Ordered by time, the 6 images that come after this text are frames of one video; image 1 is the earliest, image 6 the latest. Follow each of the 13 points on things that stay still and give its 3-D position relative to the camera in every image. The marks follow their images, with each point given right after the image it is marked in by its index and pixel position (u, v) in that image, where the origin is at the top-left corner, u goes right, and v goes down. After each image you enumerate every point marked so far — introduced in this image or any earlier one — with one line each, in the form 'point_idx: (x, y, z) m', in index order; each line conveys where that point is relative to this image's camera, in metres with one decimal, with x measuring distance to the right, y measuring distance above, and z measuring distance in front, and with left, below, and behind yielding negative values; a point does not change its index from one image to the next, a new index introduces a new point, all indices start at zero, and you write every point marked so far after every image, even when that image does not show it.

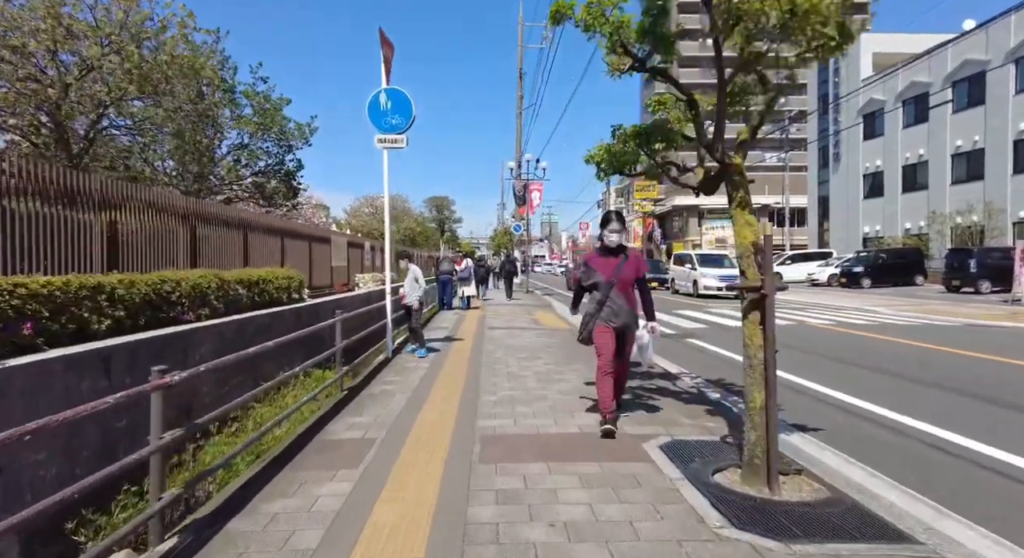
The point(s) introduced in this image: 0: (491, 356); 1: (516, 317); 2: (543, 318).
0: (-0.3, -1.1, +7.8) m
1: (+0.1, -1.0, +14.1) m
2: (+0.8, -1.0, +14.1) m
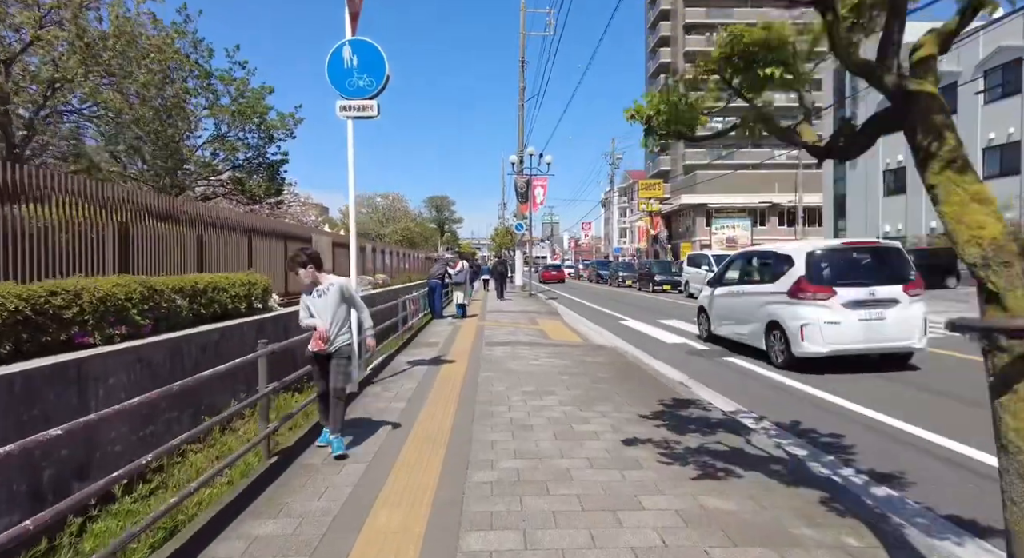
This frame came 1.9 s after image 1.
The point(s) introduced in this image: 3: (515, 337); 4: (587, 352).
0: (-0.3, -1.2, +6.0) m
1: (+0.2, -1.1, +12.3) m
2: (+0.8, -1.1, +12.3) m
3: (+0.1, -1.1, +10.8) m
4: (+1.1, -1.1, +8.7) m
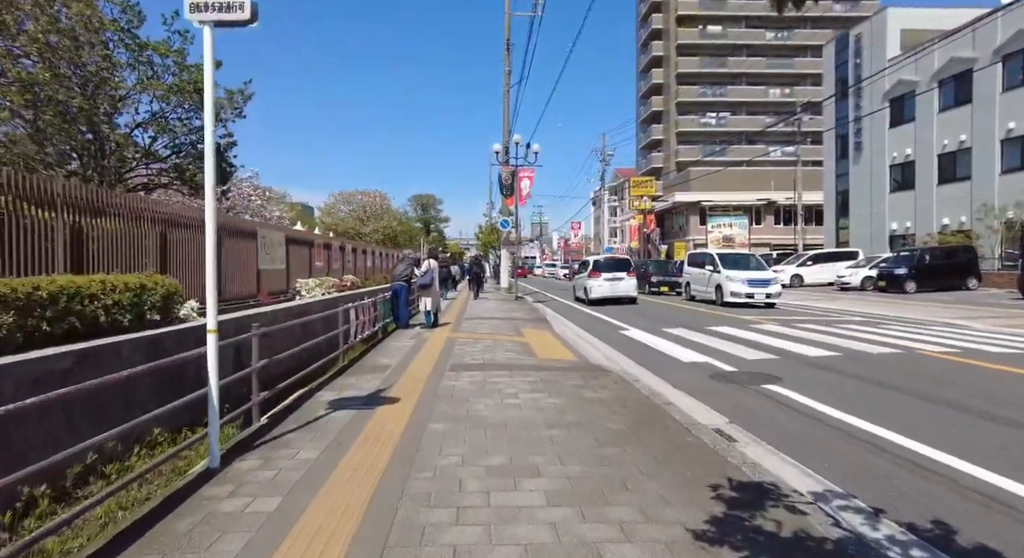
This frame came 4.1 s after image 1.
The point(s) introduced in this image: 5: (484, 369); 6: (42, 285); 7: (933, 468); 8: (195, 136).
0: (-0.5, -1.2, +3.8) m
1: (-0.2, -1.1, +10.0) m
2: (+0.4, -1.2, +10.0) m
3: (-0.3, -1.1, +8.5) m
4: (+0.8, -1.2, +6.4) m
5: (-0.4, -1.1, +7.2) m
6: (-4.7, 0.0, +5.8) m
7: (+3.3, -1.5, +4.5) m
8: (-9.6, +4.3, +17.3) m
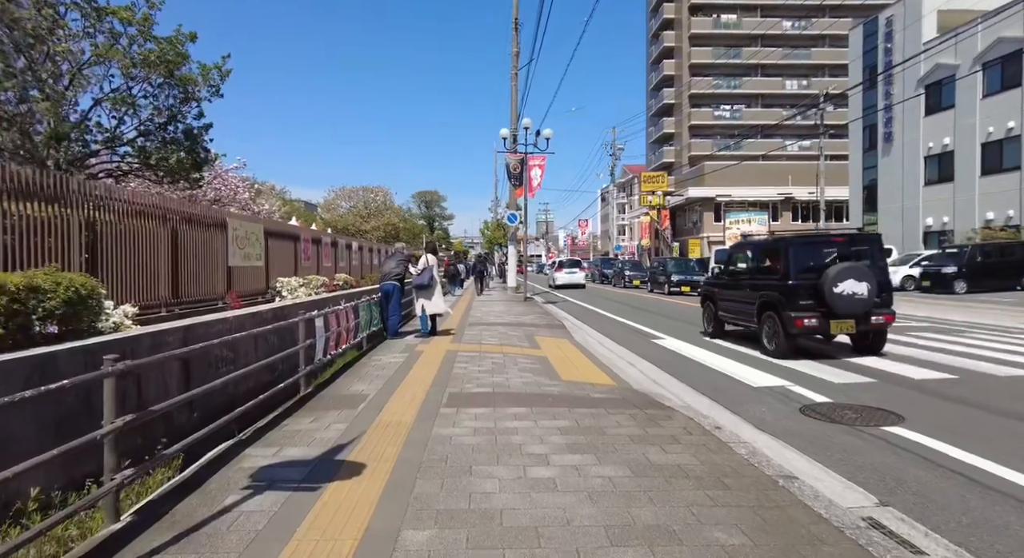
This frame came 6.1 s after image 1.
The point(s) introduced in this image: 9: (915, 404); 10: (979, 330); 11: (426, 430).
0: (-0.4, -1.2, +1.8) m
1: (0.0, -1.1, +8.0) m
2: (+0.6, -1.1, +8.0) m
3: (-0.1, -1.1, +6.5) m
4: (+1.0, -1.2, +4.4) m
5: (-0.2, -1.1, +5.2) m
6: (-4.6, 0.0, +3.8) m
7: (+3.5, -1.5, +2.5) m
8: (-9.3, +4.4, +15.4) m
9: (+4.2, -1.3, +5.9) m
10: (+10.2, -1.1, +12.4) m
11: (-0.7, -1.2, +4.4) m
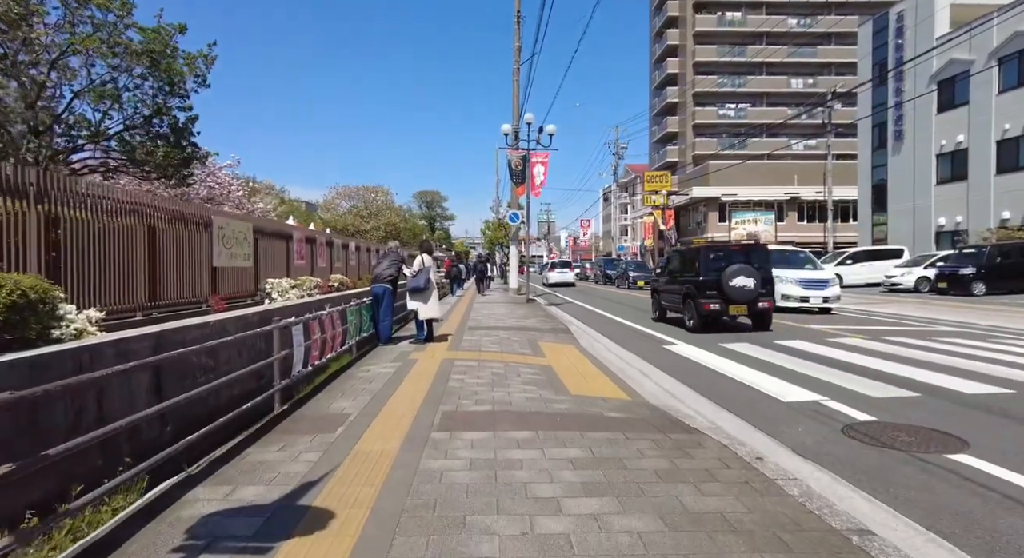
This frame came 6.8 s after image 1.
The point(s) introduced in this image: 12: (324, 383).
0: (-0.4, -1.2, +1.1) m
1: (0.0, -1.1, +7.3) m
2: (+0.7, -1.2, +7.3) m
3: (-0.1, -1.2, +5.8) m
4: (+1.0, -1.2, +3.7) m
5: (-0.2, -1.2, +4.5) m
6: (-4.5, -0.1, +3.1) m
7: (+3.5, -1.5, +1.8) m
8: (-9.3, +4.3, +14.7) m
9: (+4.2, -1.4, +5.2) m
10: (+10.3, -1.2, +11.7) m
11: (-0.7, -1.2, +3.7) m
12: (-2.2, -1.2, +6.7) m
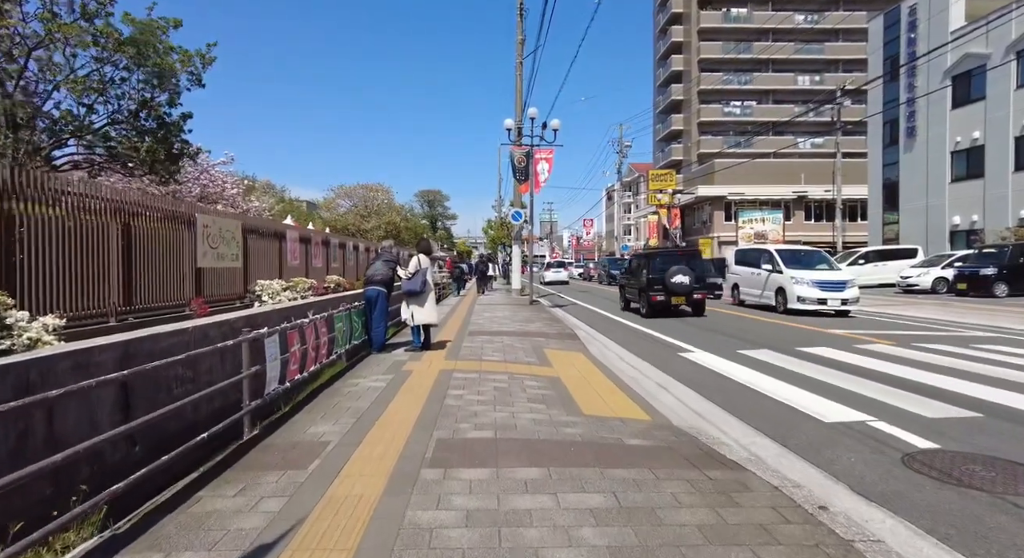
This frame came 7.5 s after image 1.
0: (-0.3, -1.3, +0.4) m
1: (+0.1, -1.2, +6.6) m
2: (+0.7, -1.2, +6.6) m
3: (0.0, -1.2, +5.1) m
4: (+1.0, -1.2, +3.0) m
5: (-0.1, -1.2, +3.8) m
6: (-4.5, -0.1, +2.4) m
7: (+3.5, -1.6, +1.0) m
8: (-9.2, +4.3, +14.0) m
9: (+4.2, -1.4, +4.5) m
10: (+10.3, -1.2, +11.0) m
11: (-0.6, -1.2, +3.0) m
12: (-2.1, -1.2, +6.0) m
